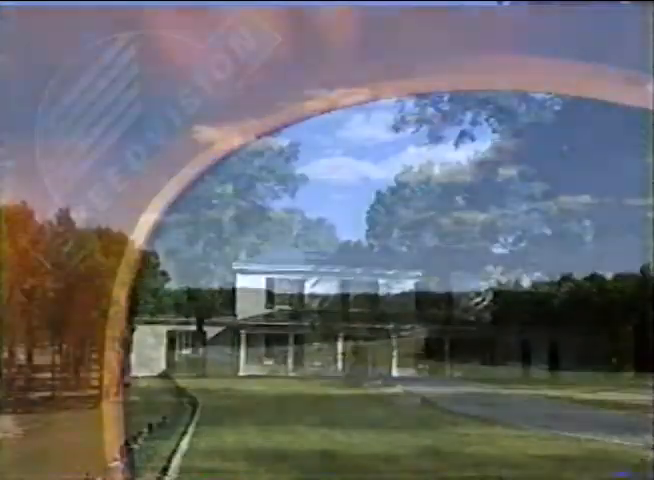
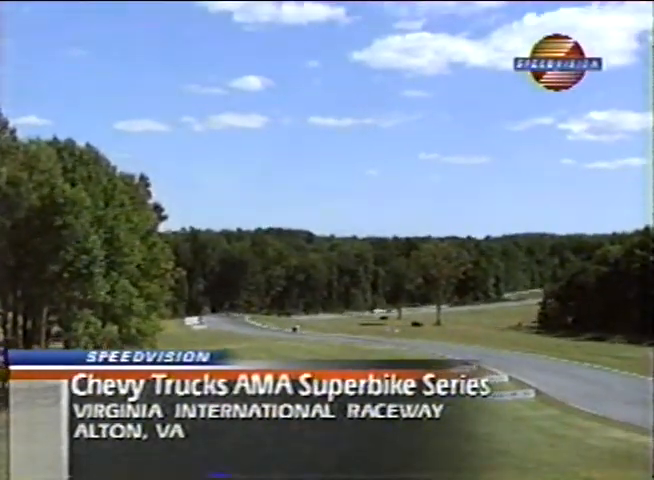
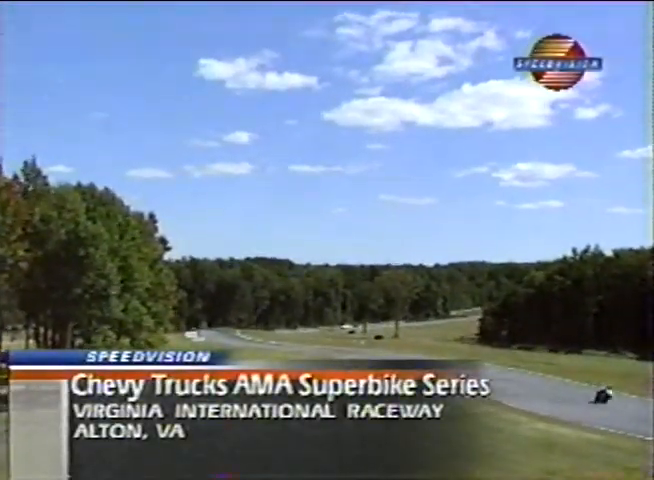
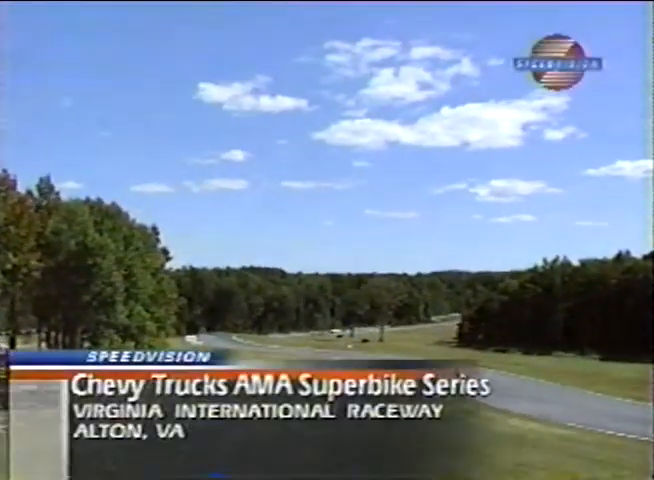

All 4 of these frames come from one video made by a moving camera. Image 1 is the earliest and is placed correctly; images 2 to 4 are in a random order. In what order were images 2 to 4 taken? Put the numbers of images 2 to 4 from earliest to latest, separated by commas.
4, 3, 2
